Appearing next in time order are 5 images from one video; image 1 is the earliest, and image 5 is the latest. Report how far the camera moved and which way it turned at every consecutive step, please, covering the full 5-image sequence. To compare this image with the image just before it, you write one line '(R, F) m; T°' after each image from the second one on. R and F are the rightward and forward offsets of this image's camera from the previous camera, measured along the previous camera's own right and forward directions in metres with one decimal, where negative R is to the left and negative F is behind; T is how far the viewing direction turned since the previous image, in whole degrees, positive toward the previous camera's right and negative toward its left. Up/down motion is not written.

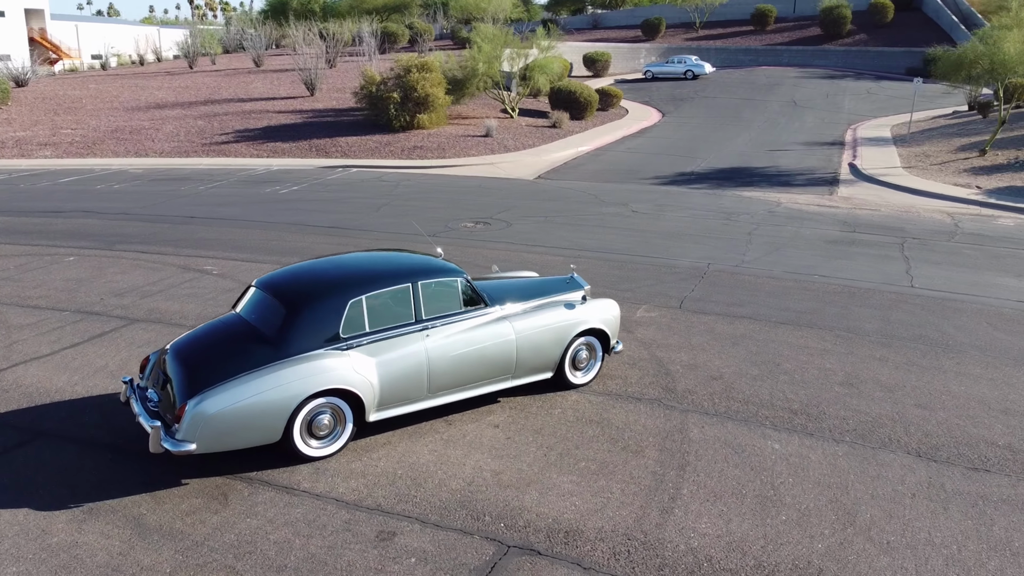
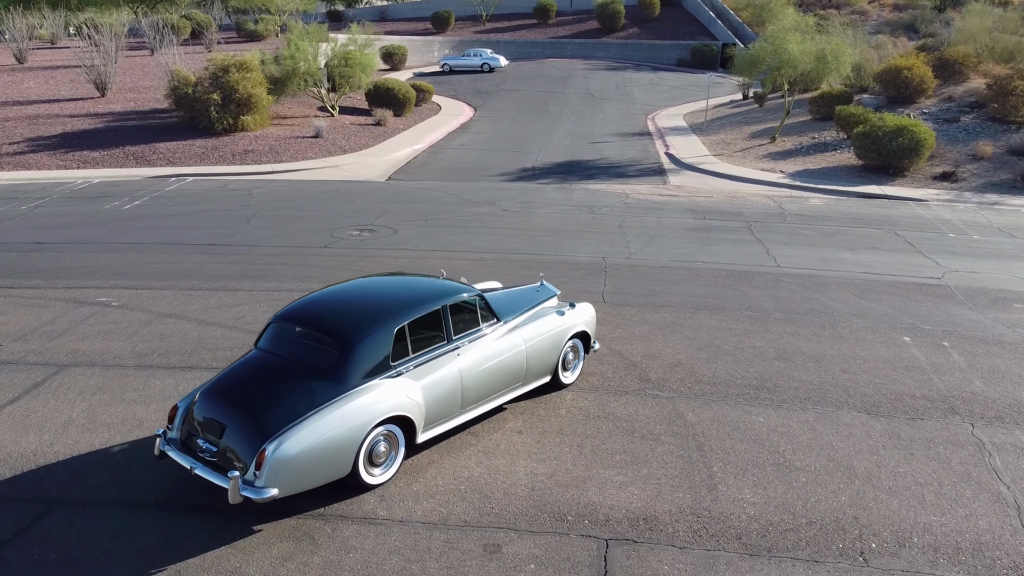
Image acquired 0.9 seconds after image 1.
(-1.9, -0.2) m; +15°
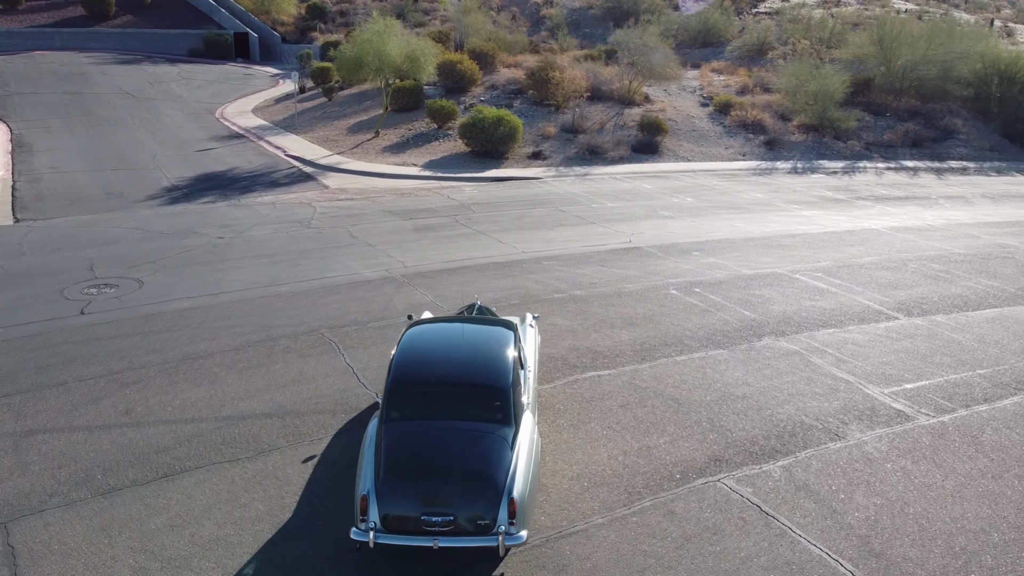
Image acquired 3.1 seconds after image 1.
(-4.7, +0.4) m; +35°
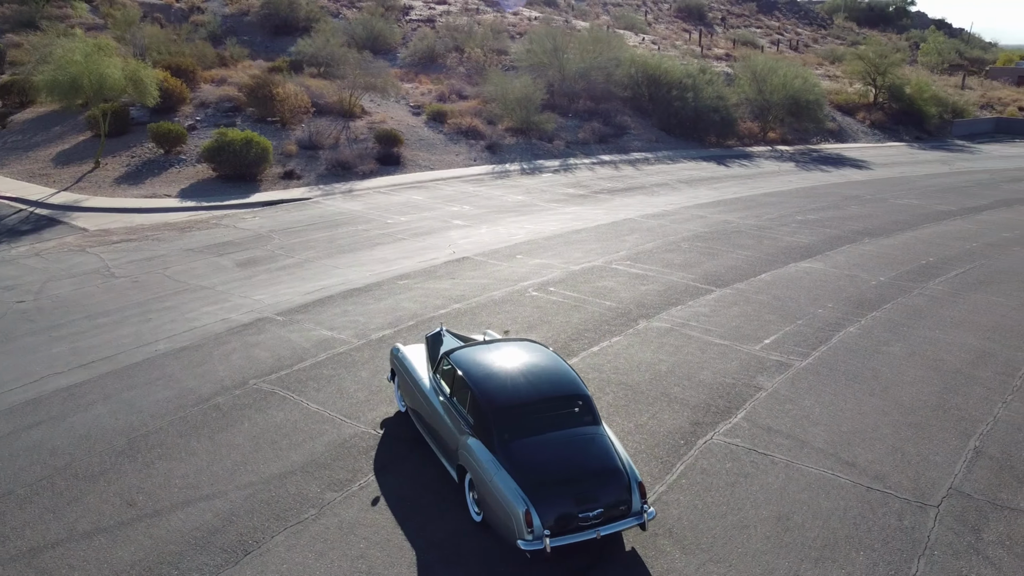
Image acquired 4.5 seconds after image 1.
(-3.7, -0.1) m; +24°
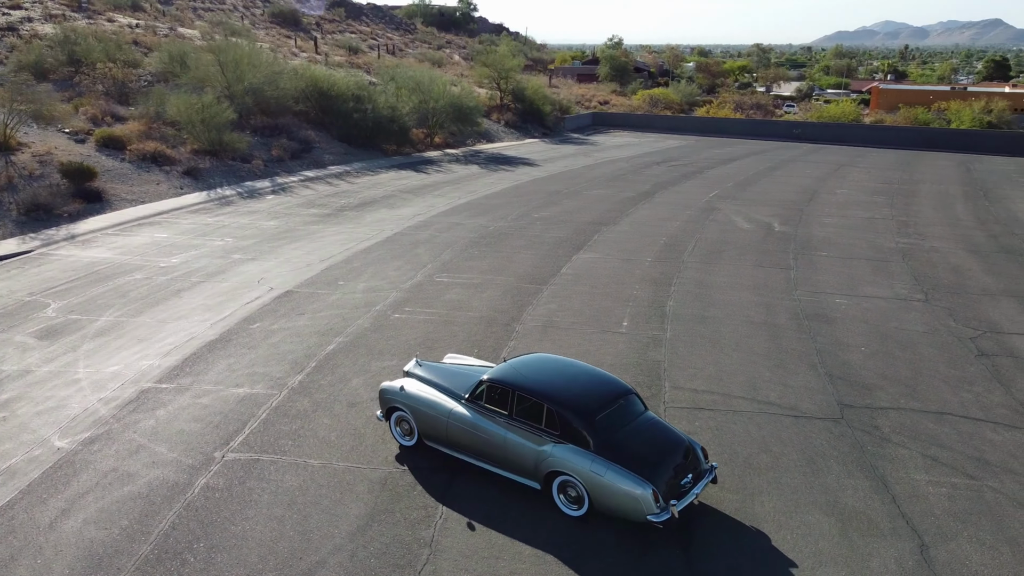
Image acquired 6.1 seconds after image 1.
(-4.5, +0.1) m; +27°
